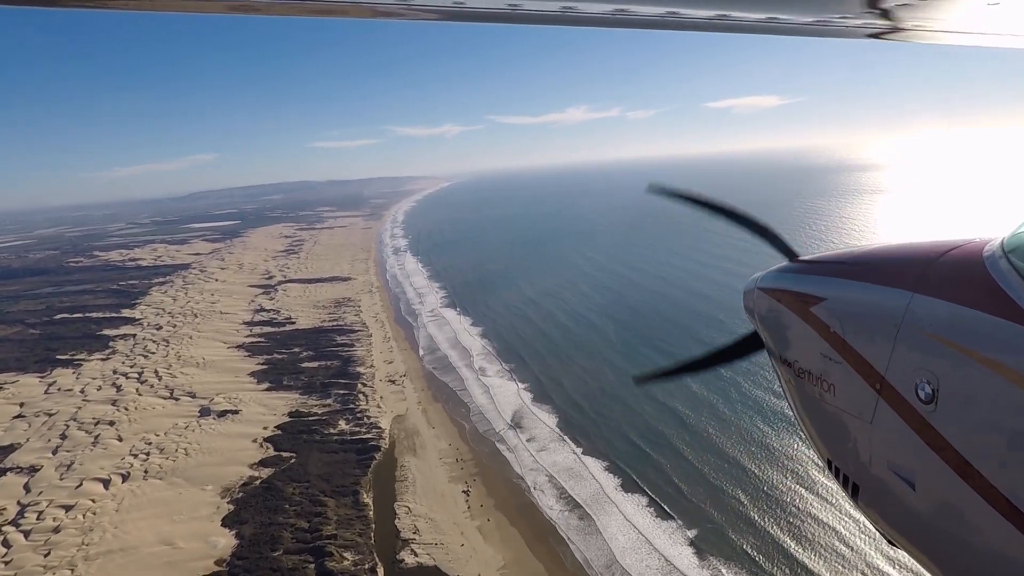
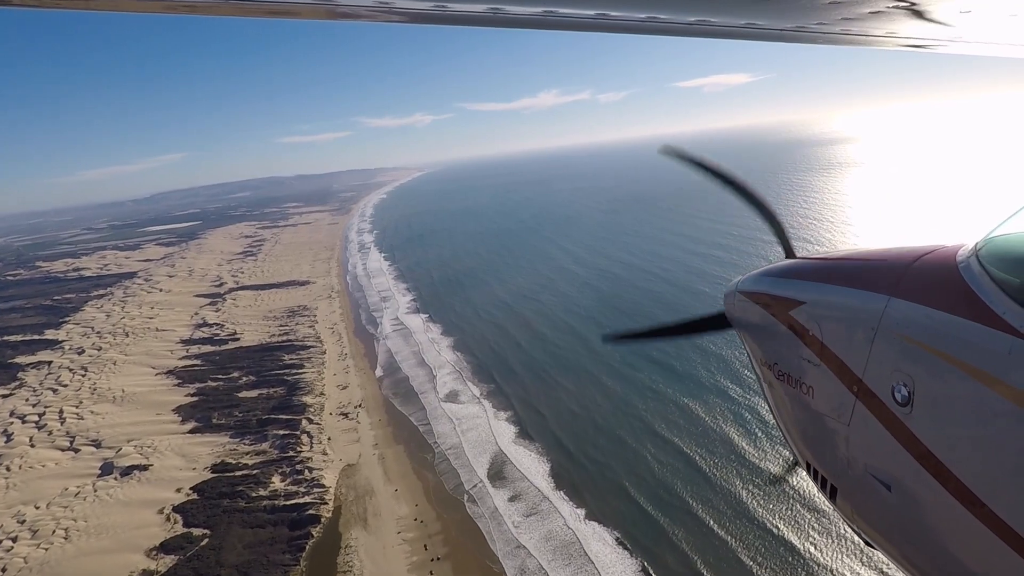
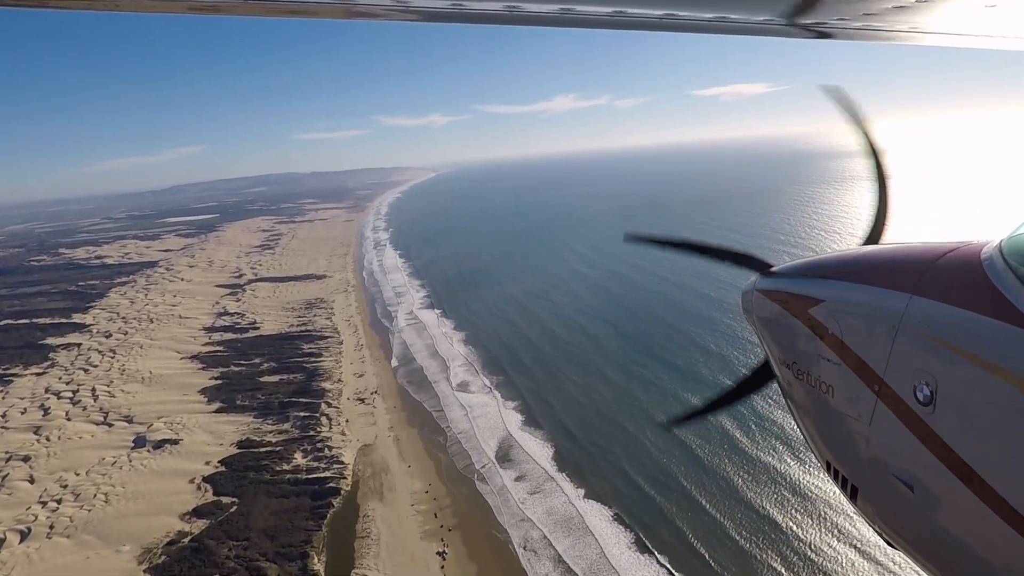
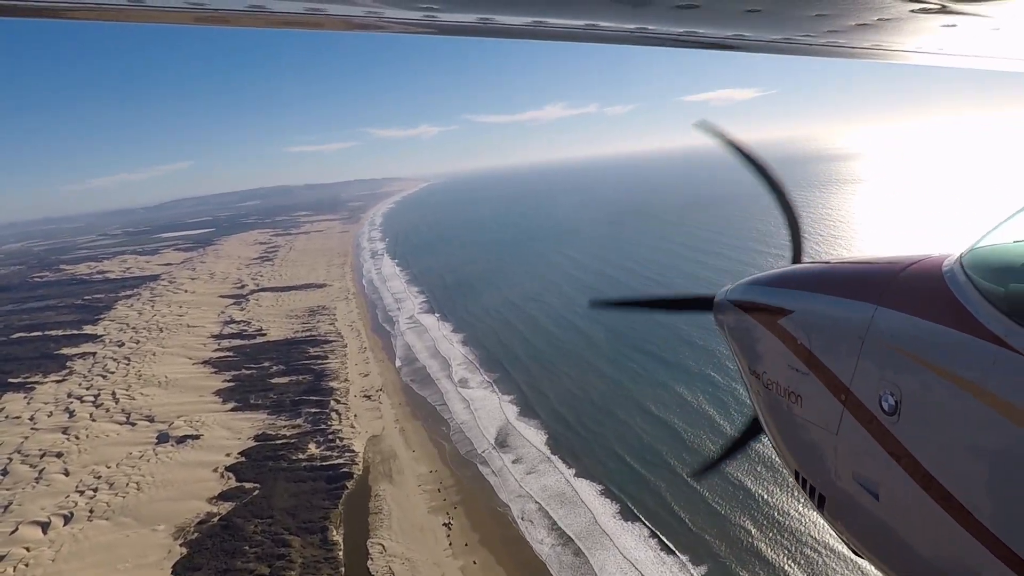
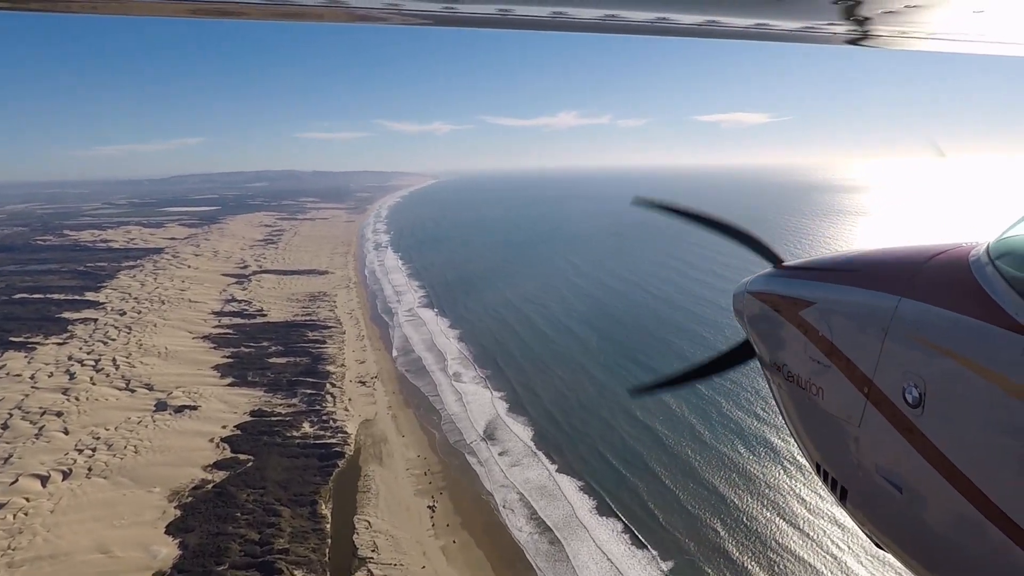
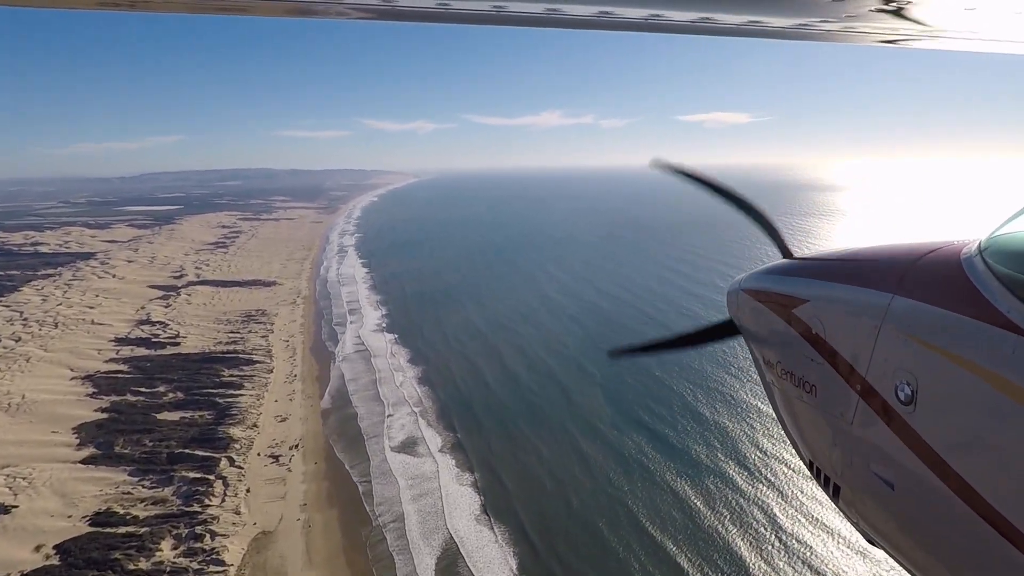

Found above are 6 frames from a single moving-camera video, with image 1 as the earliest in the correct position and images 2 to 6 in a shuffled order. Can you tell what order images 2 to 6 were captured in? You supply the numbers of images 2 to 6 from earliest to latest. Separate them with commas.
5, 4, 3, 2, 6
